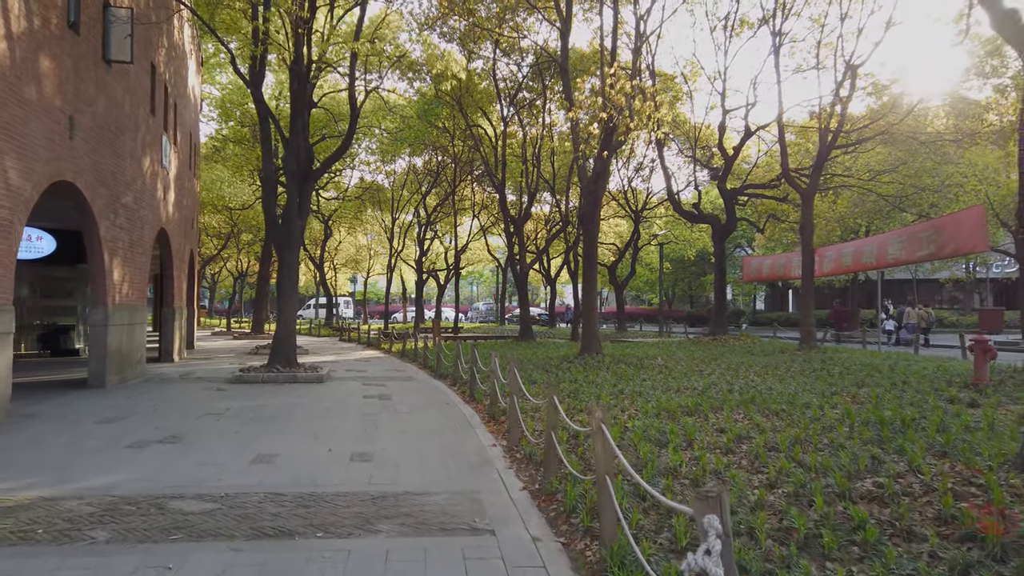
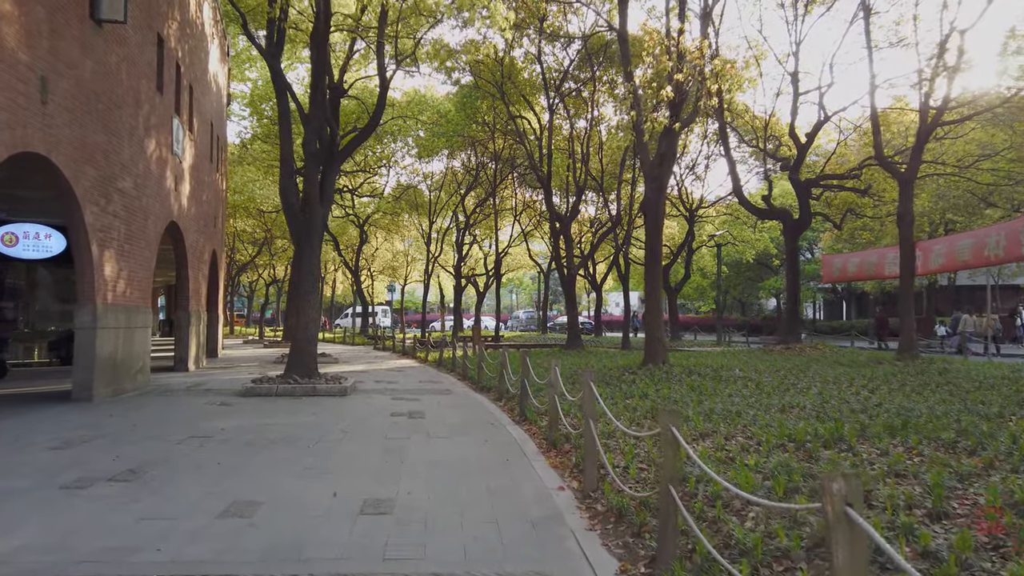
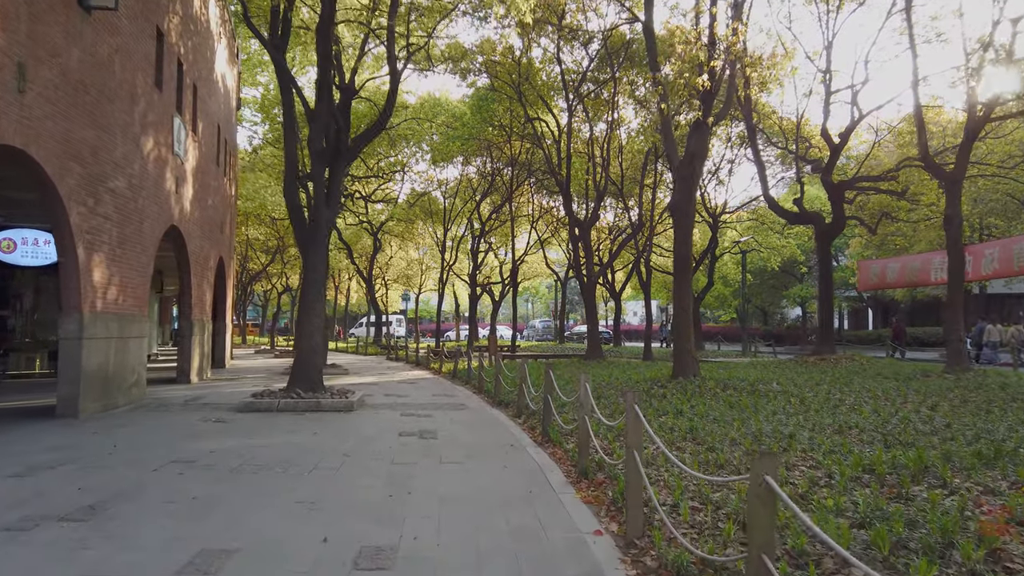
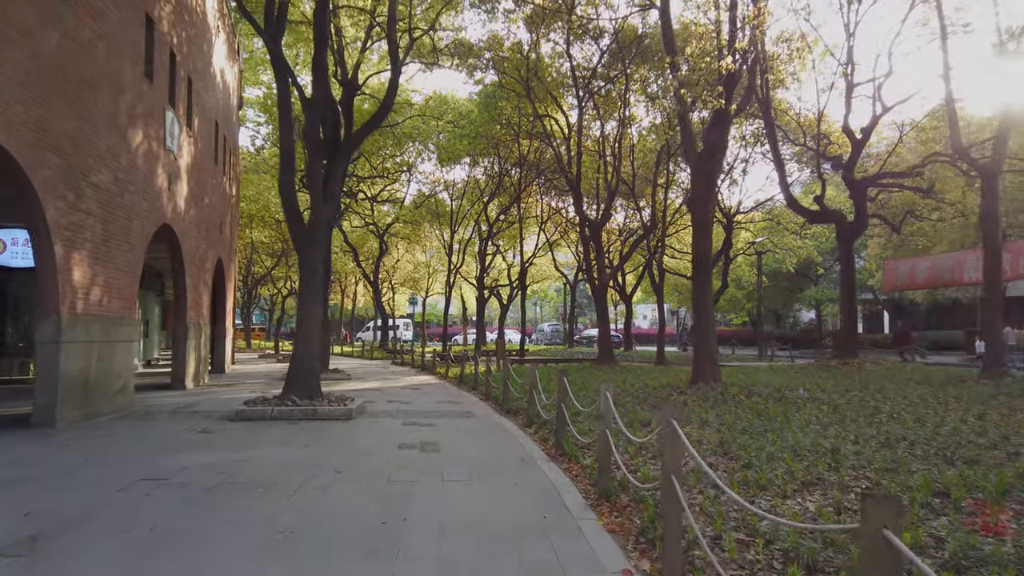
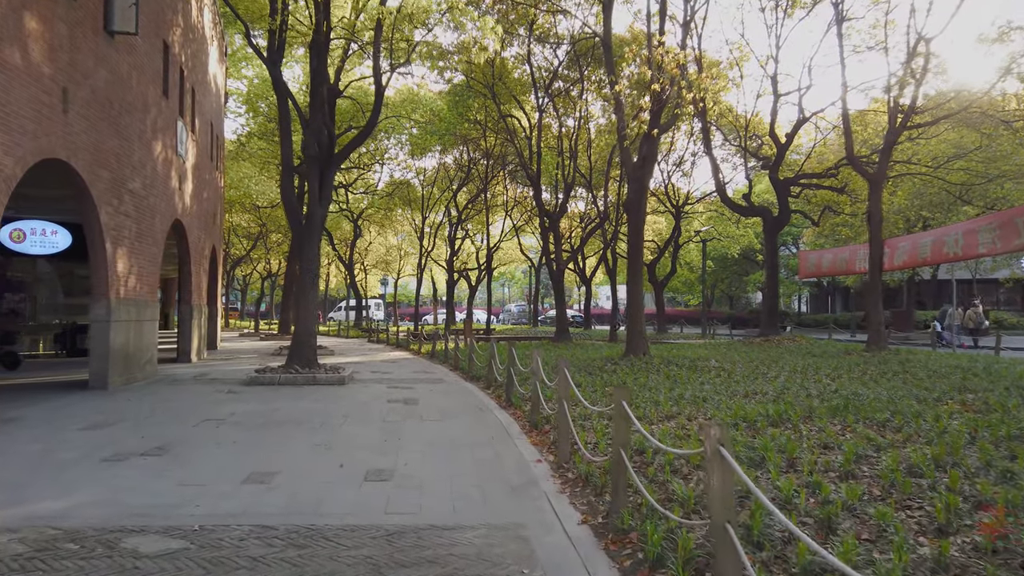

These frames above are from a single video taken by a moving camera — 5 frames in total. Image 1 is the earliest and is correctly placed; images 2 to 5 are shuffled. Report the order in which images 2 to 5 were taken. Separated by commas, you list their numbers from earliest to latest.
5, 2, 3, 4
